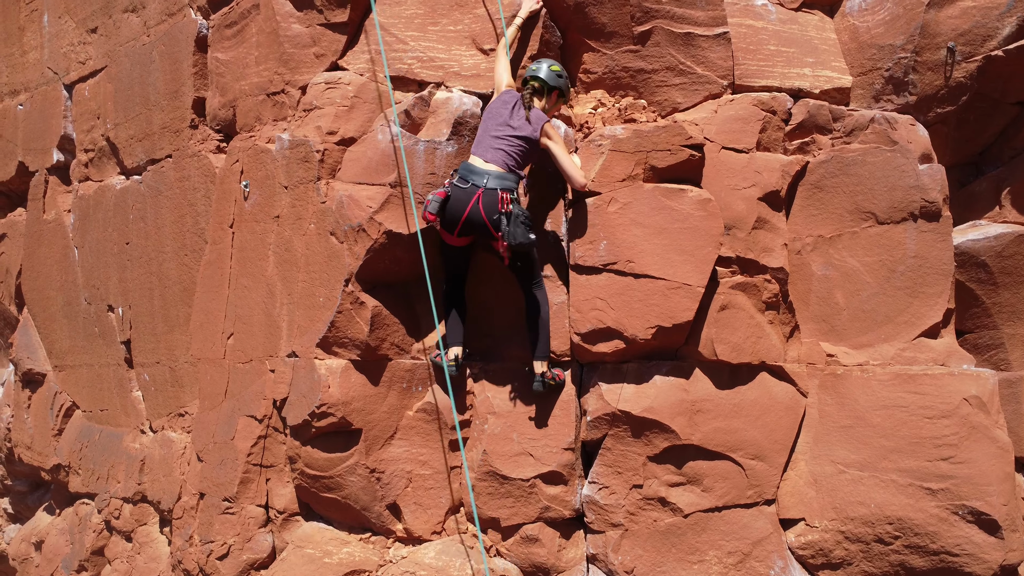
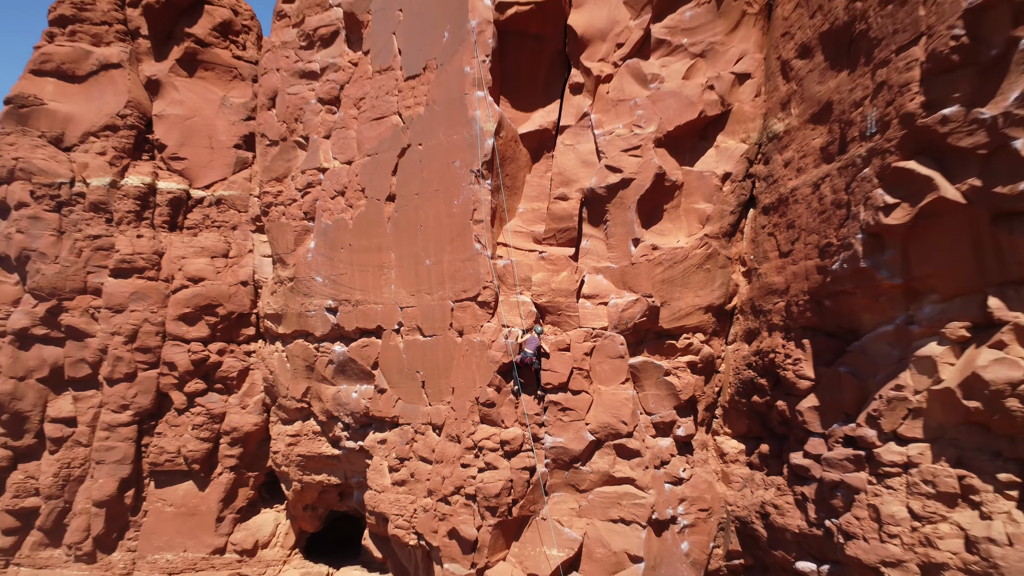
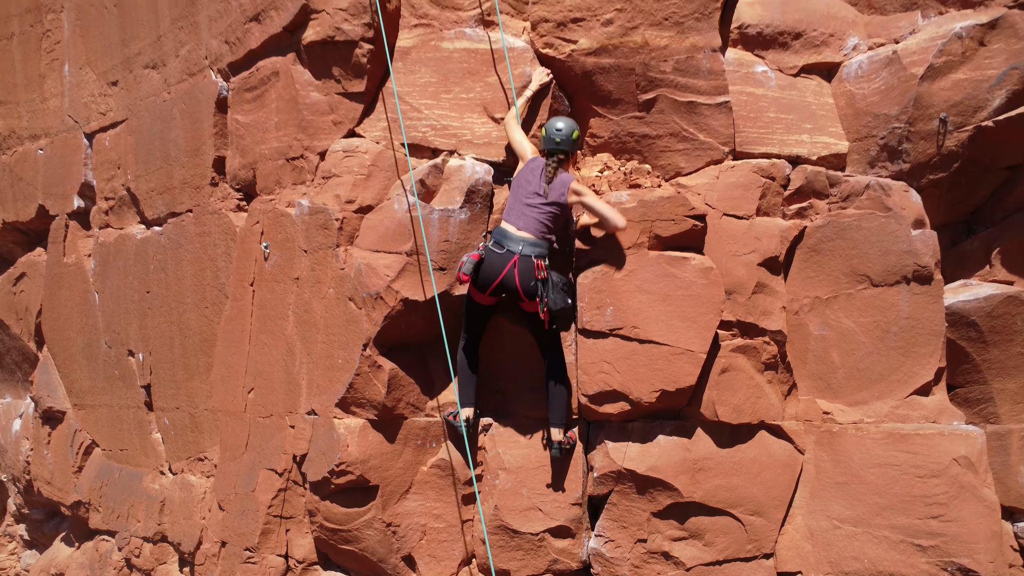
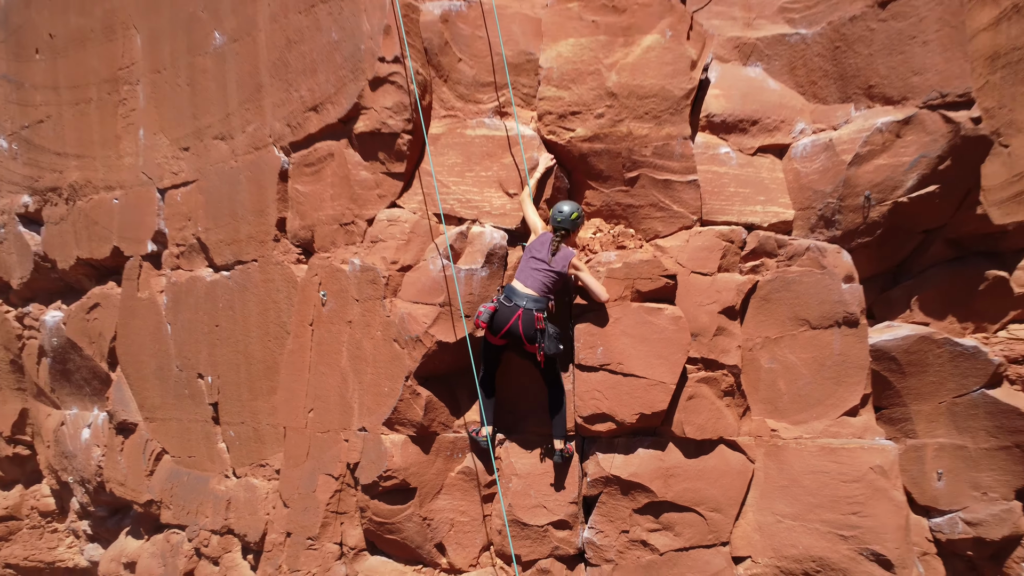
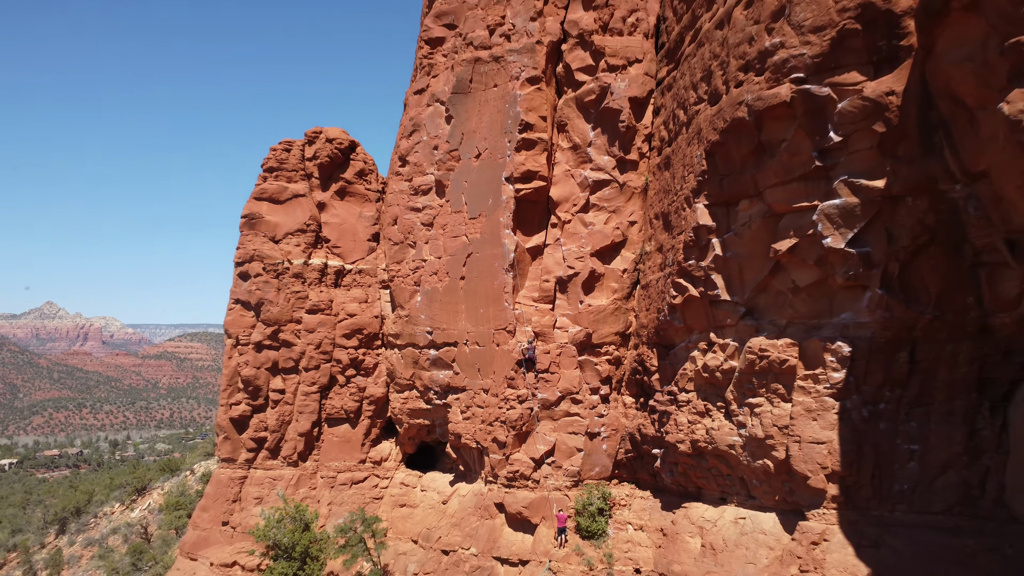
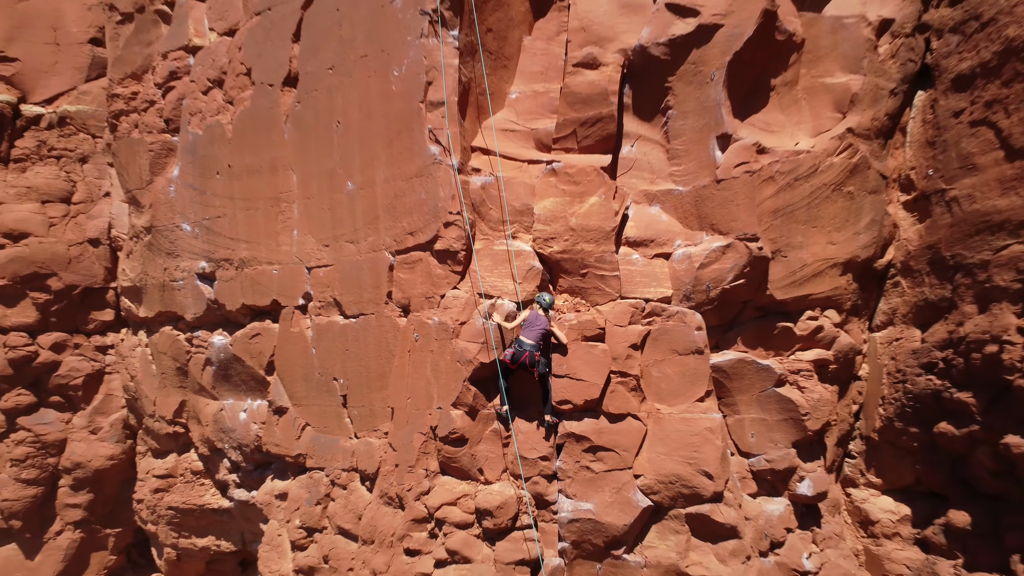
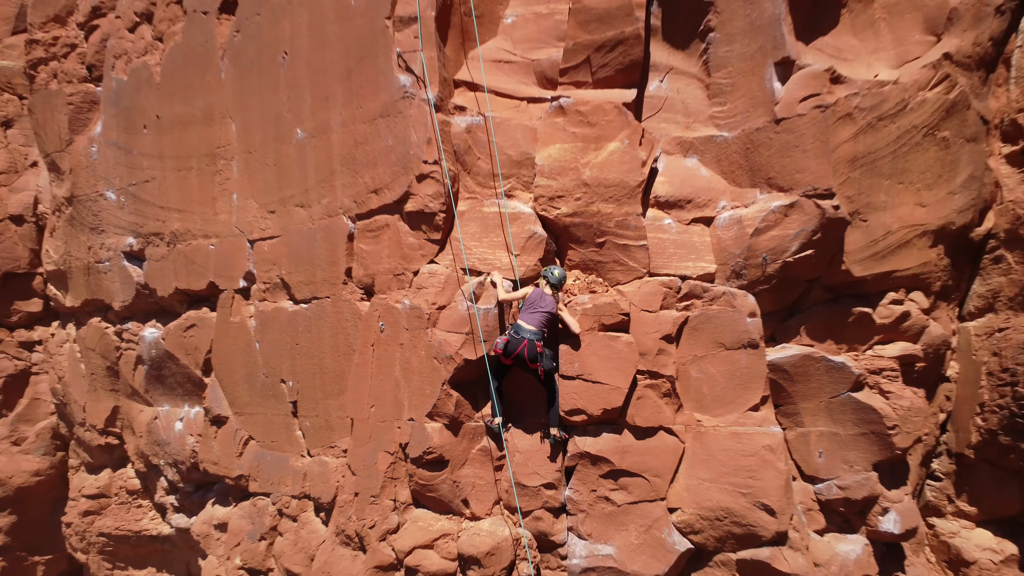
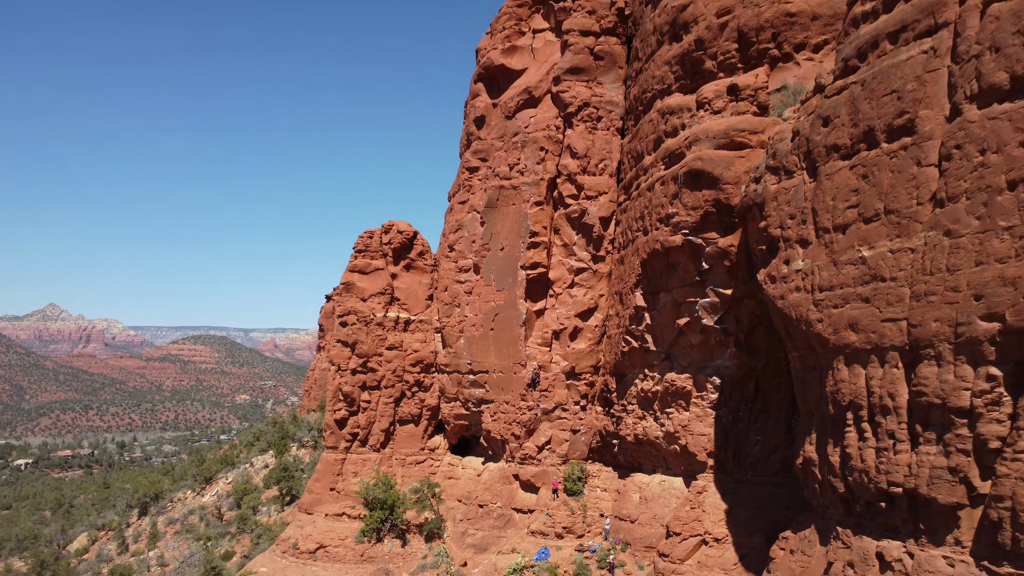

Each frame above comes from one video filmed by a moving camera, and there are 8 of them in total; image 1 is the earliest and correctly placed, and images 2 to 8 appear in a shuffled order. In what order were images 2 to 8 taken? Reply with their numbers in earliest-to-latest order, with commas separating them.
3, 4, 7, 6, 2, 5, 8
